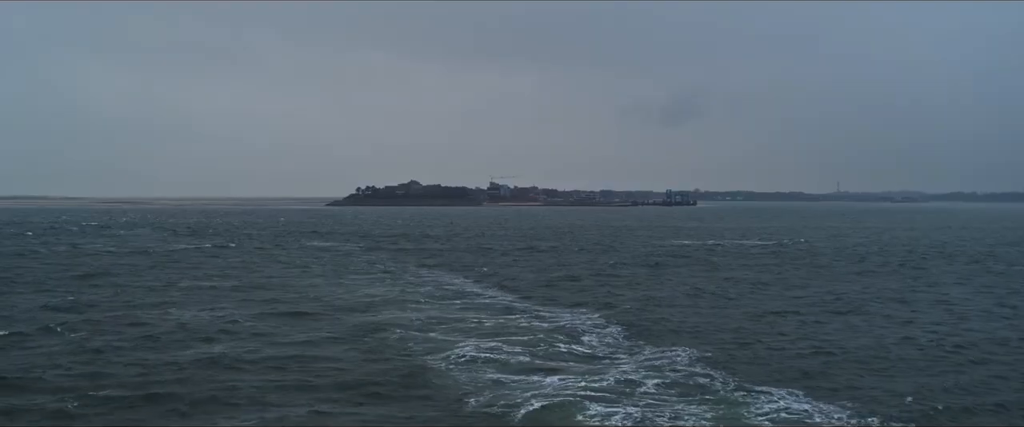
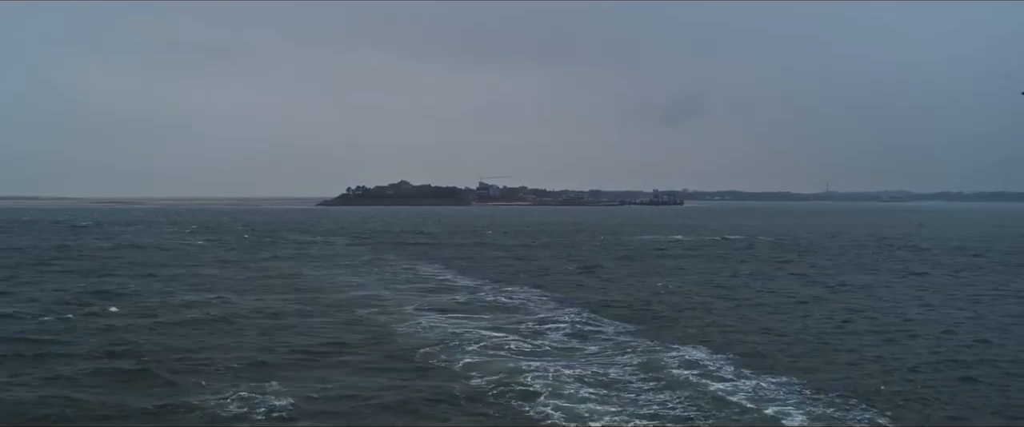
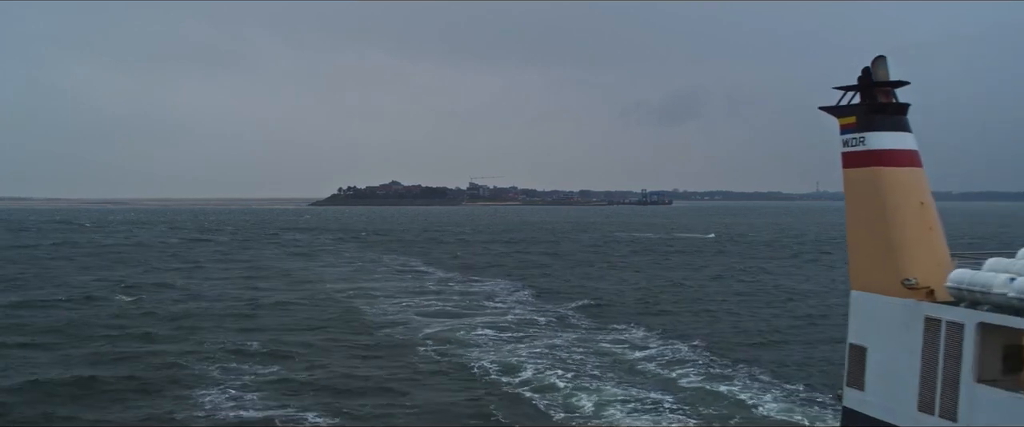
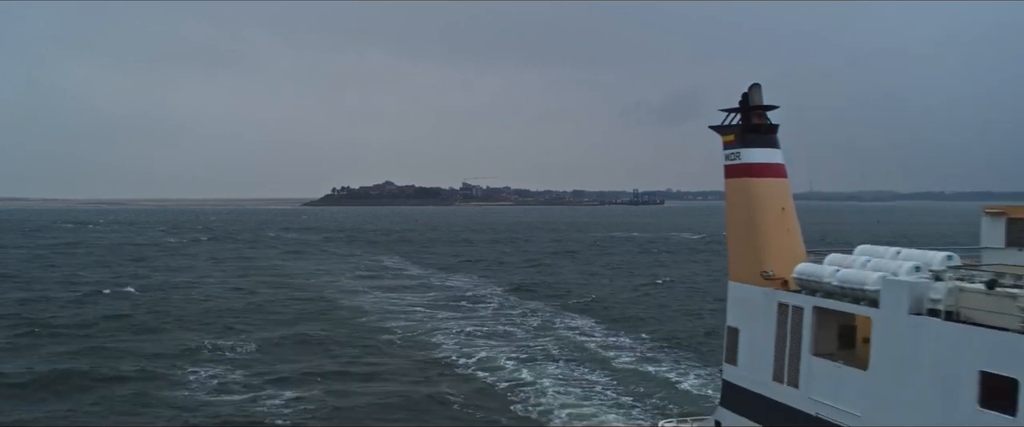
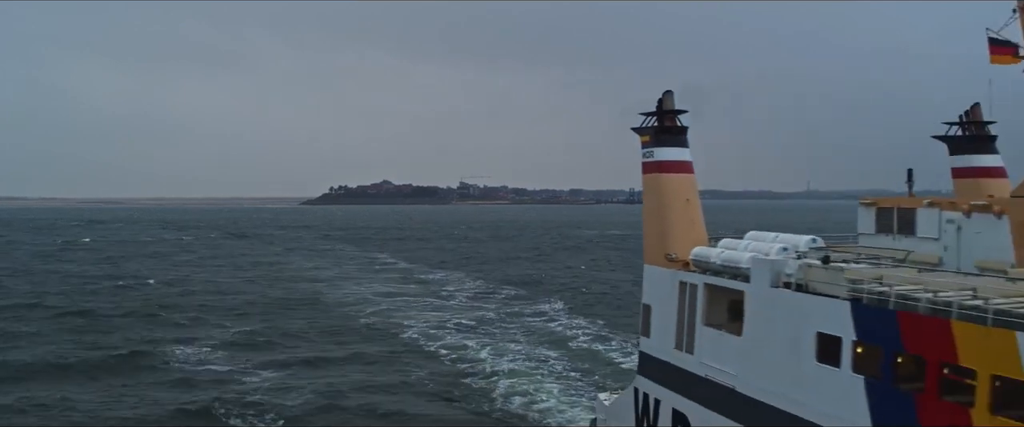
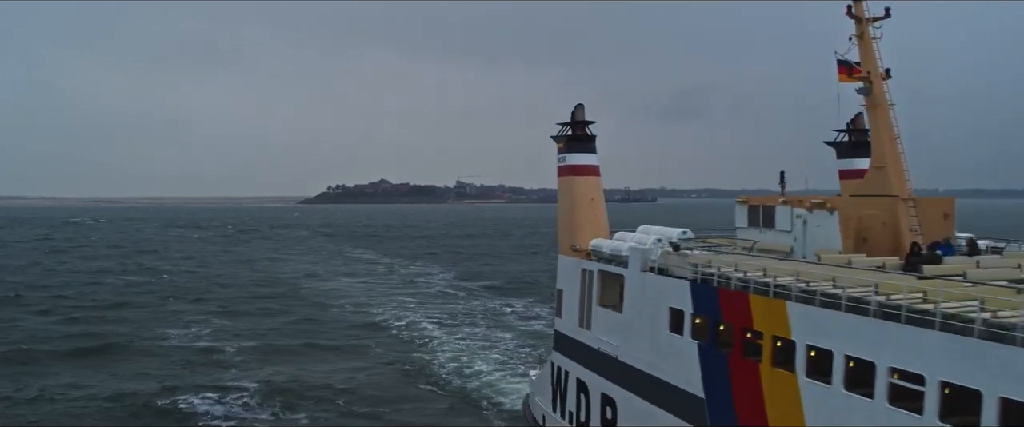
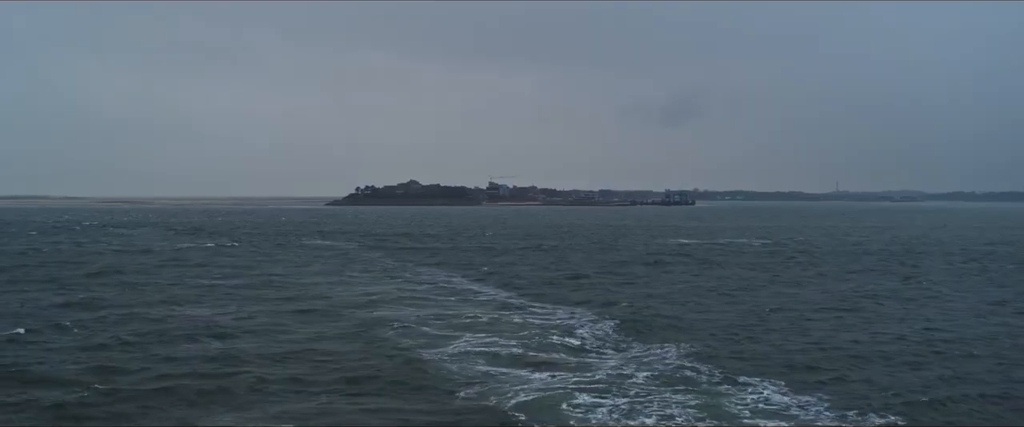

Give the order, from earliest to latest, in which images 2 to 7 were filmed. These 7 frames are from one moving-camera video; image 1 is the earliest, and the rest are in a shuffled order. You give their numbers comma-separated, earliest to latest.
7, 2, 3, 4, 5, 6
